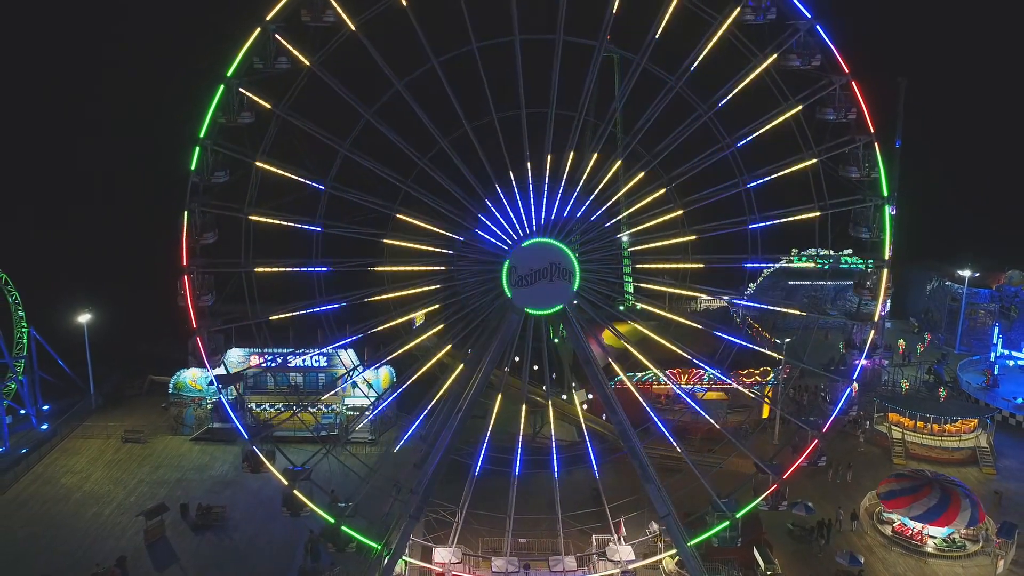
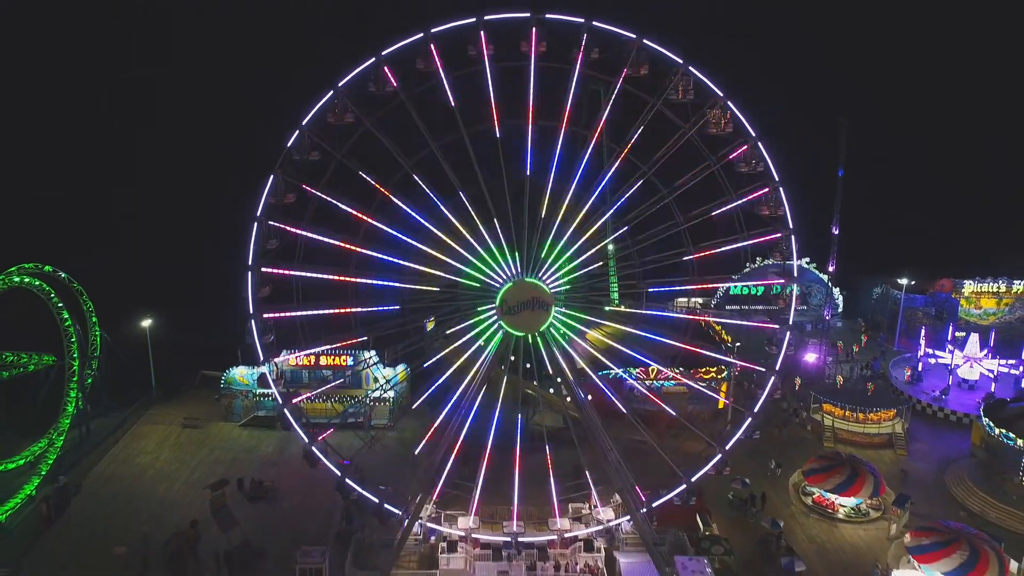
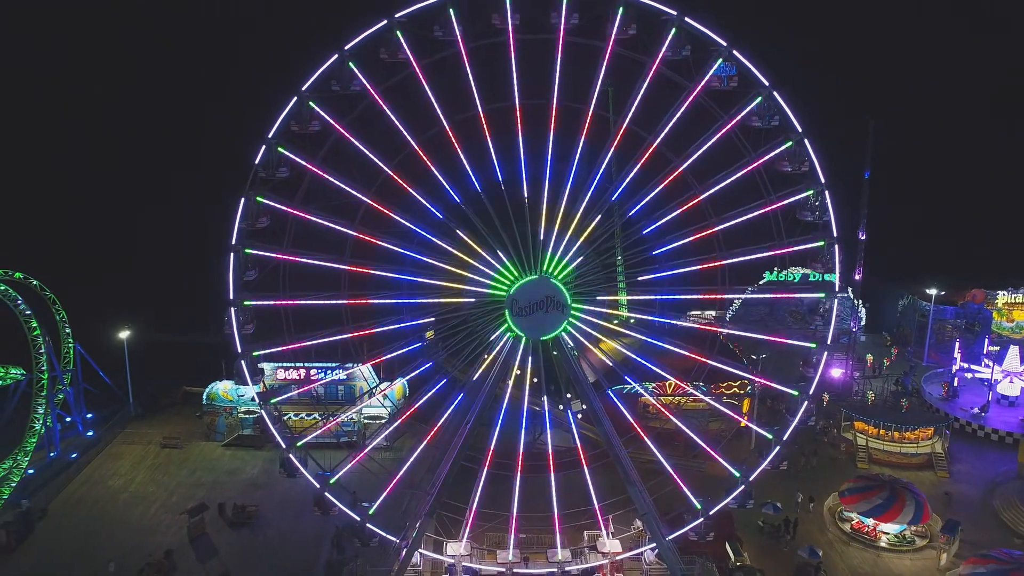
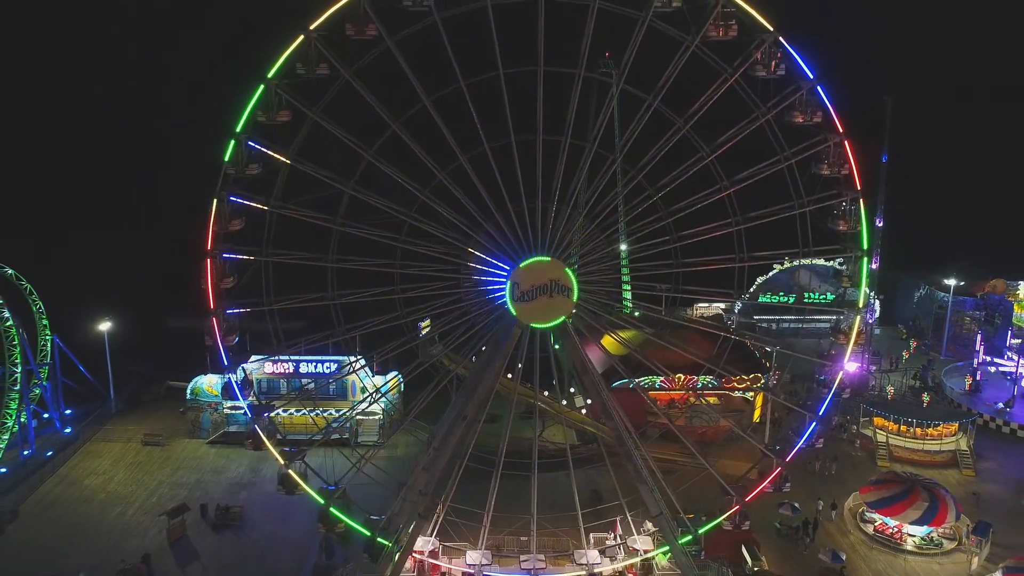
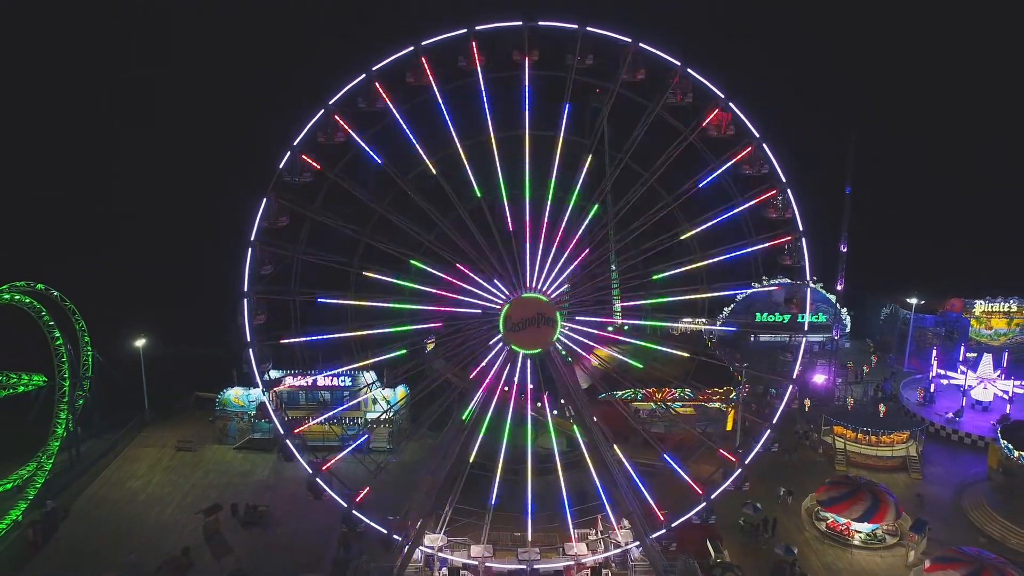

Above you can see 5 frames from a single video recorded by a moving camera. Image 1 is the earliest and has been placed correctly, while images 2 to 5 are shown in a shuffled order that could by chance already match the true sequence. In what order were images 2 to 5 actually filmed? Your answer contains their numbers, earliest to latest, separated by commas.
4, 3, 5, 2
